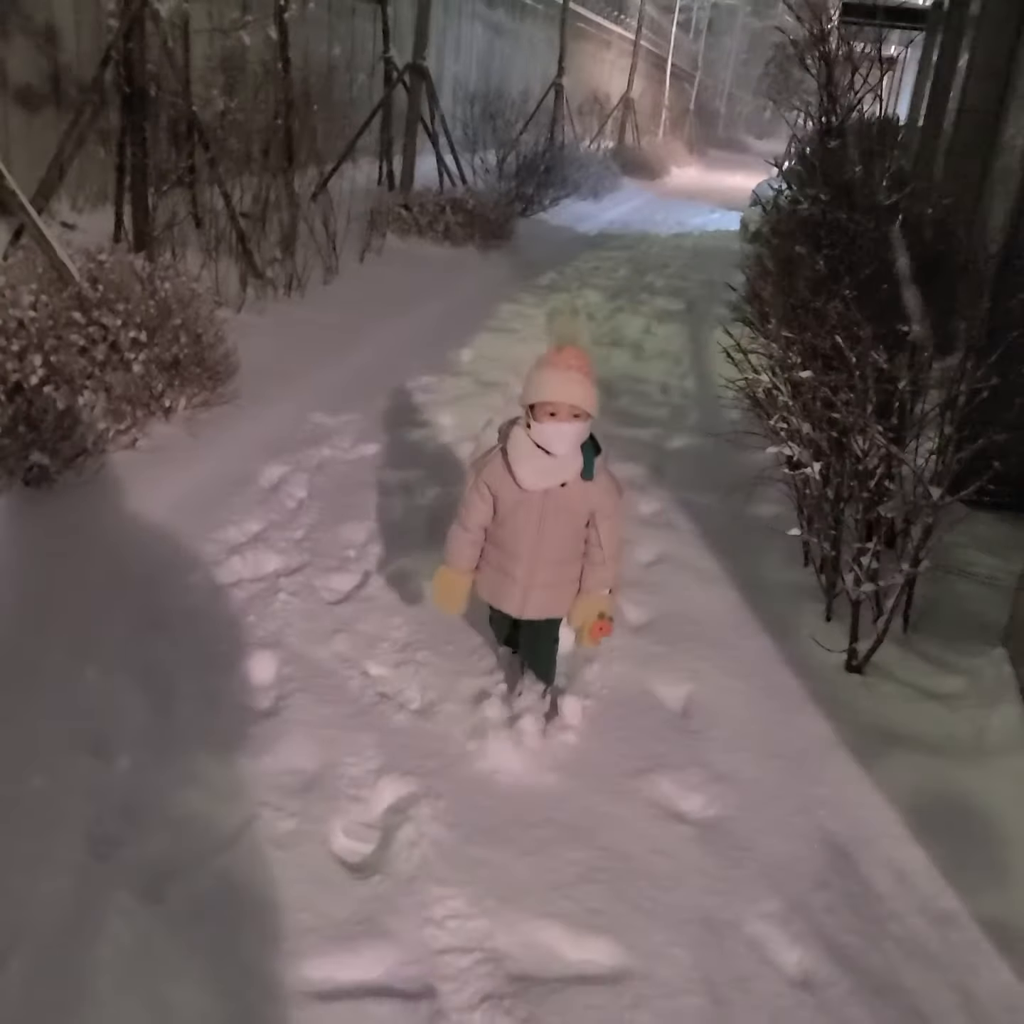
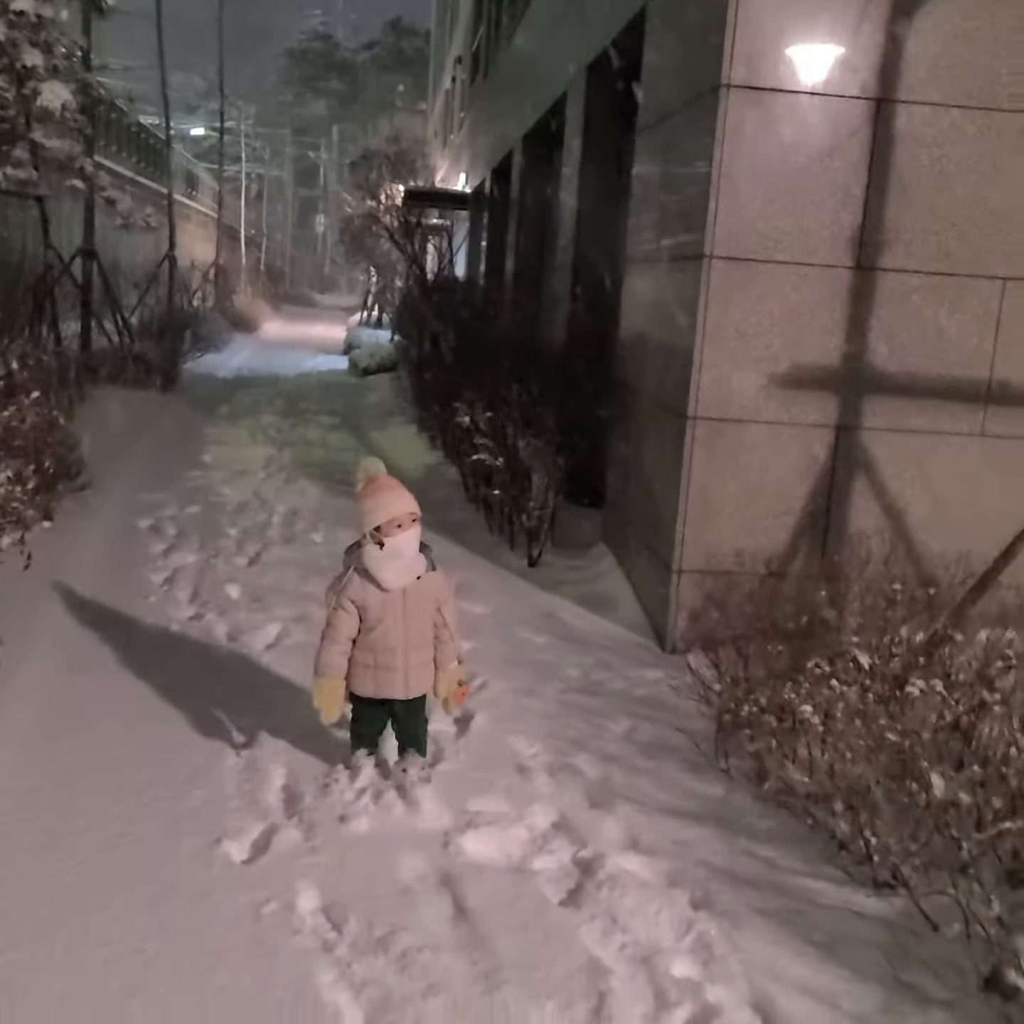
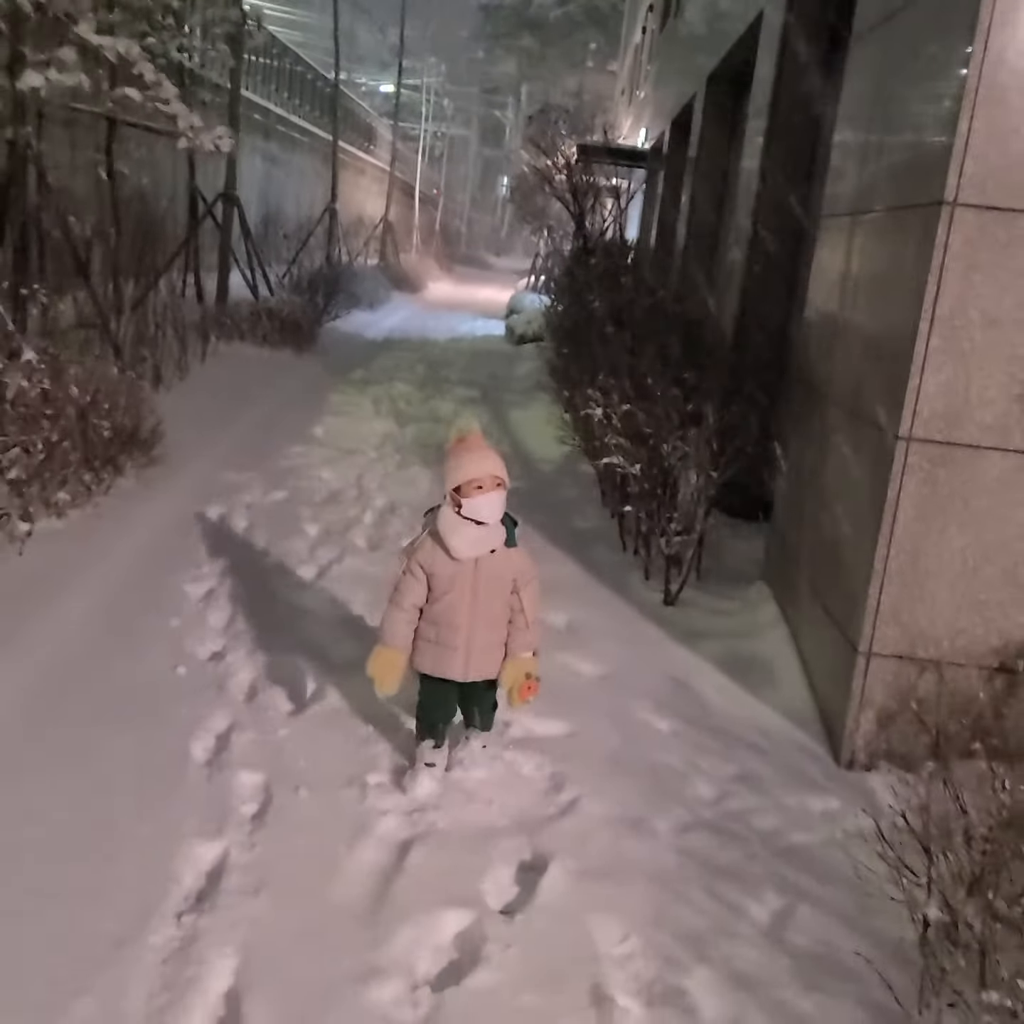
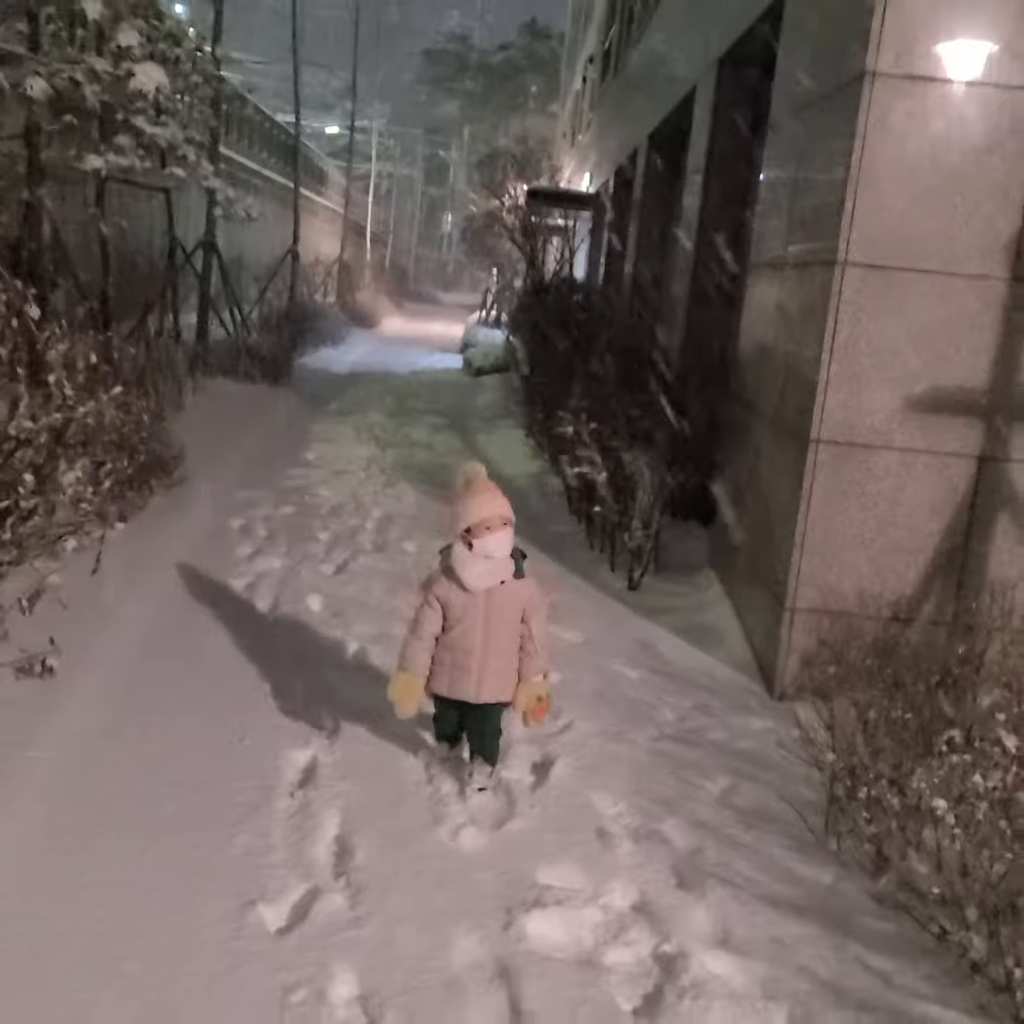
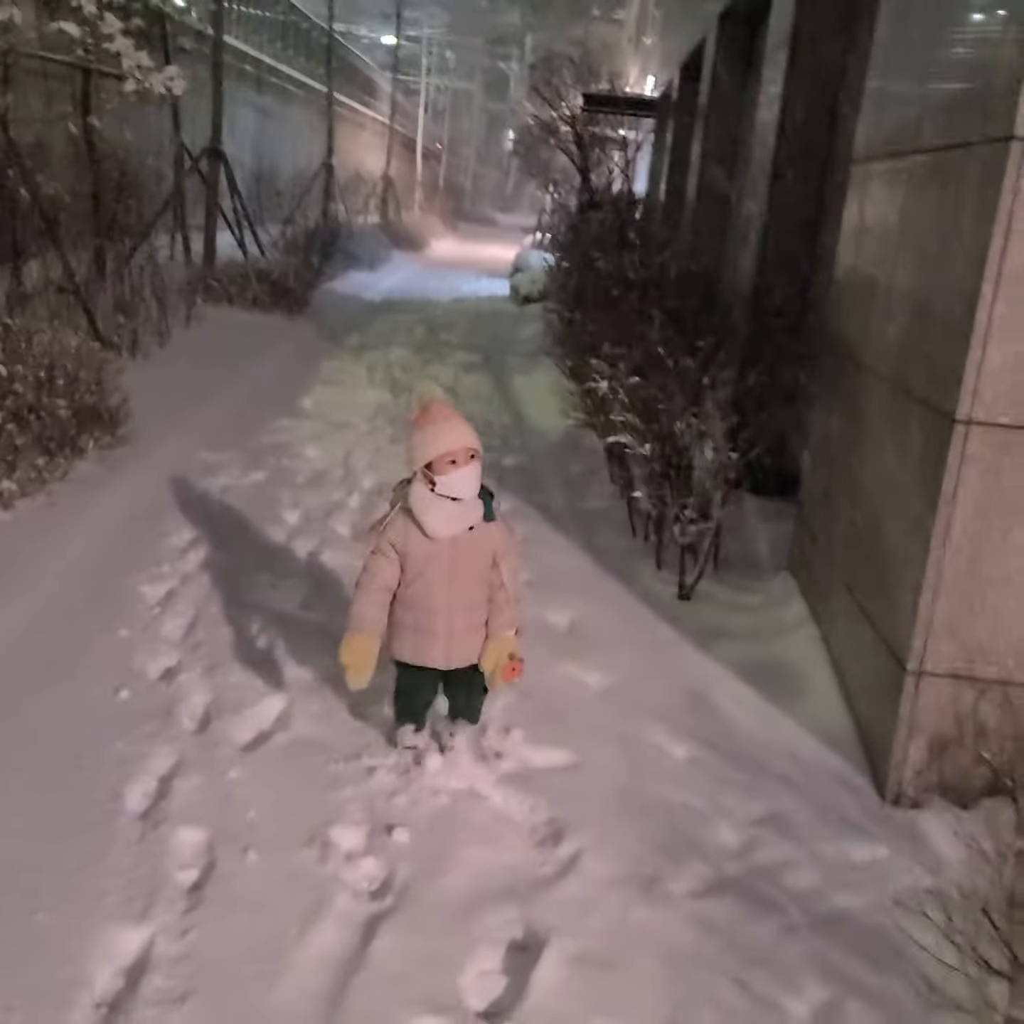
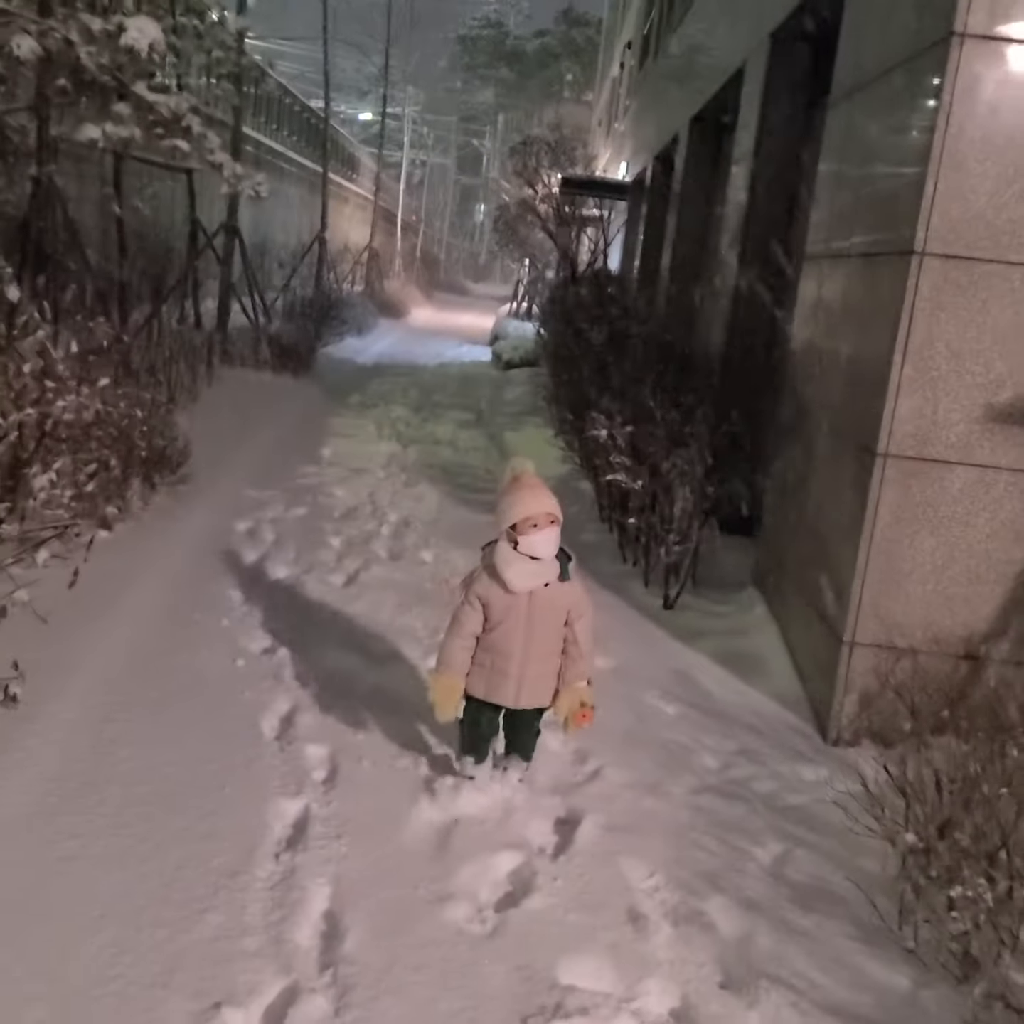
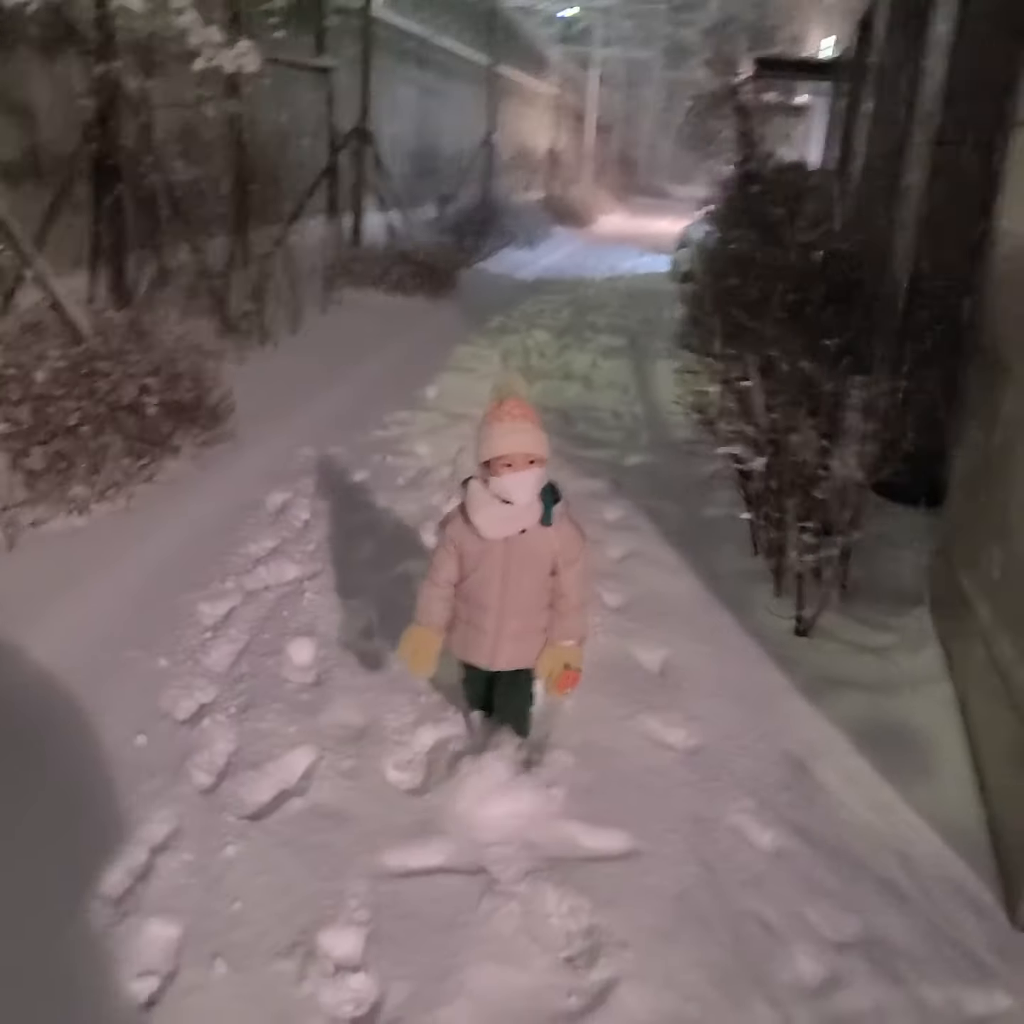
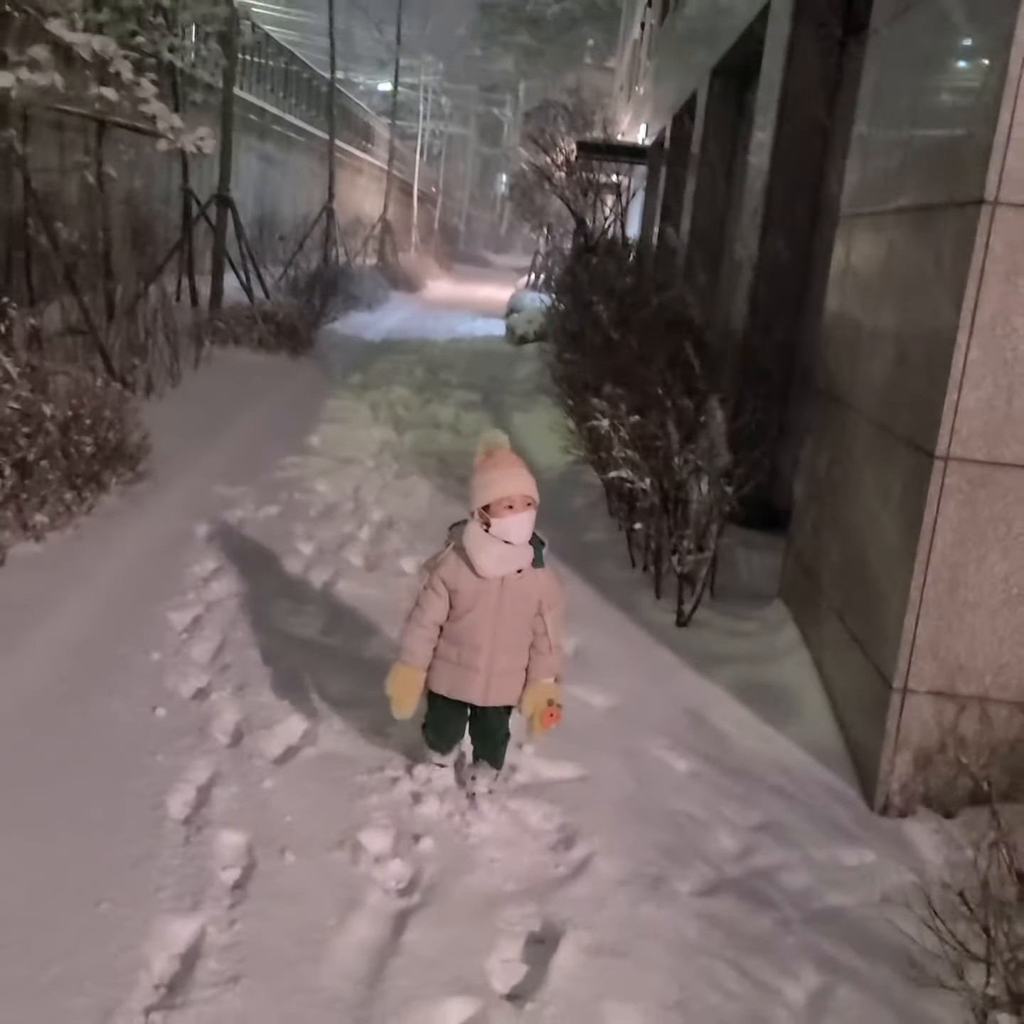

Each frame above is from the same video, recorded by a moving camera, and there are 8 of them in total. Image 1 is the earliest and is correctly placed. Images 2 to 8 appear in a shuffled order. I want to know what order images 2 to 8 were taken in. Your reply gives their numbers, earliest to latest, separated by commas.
7, 5, 8, 3, 6, 4, 2
